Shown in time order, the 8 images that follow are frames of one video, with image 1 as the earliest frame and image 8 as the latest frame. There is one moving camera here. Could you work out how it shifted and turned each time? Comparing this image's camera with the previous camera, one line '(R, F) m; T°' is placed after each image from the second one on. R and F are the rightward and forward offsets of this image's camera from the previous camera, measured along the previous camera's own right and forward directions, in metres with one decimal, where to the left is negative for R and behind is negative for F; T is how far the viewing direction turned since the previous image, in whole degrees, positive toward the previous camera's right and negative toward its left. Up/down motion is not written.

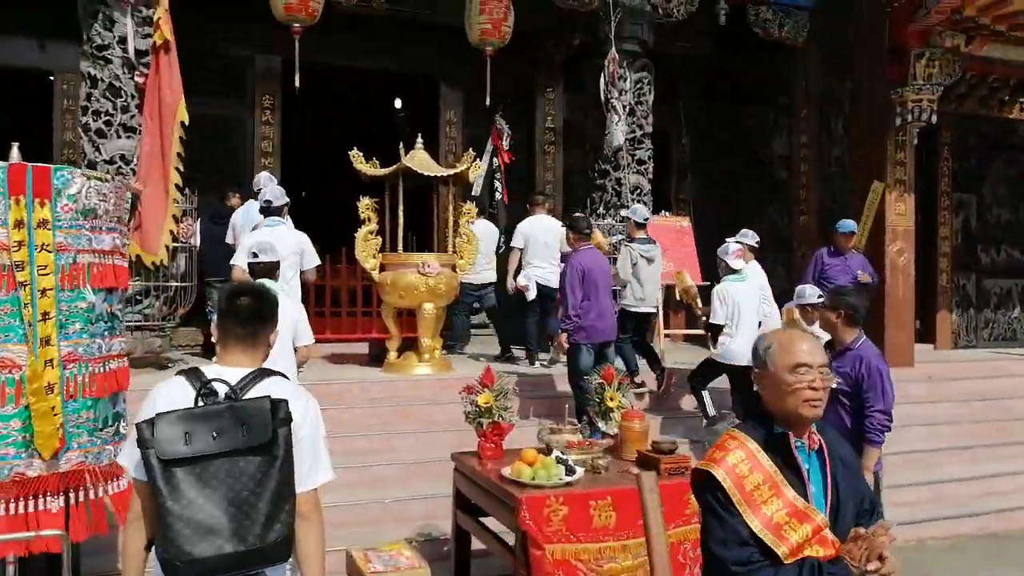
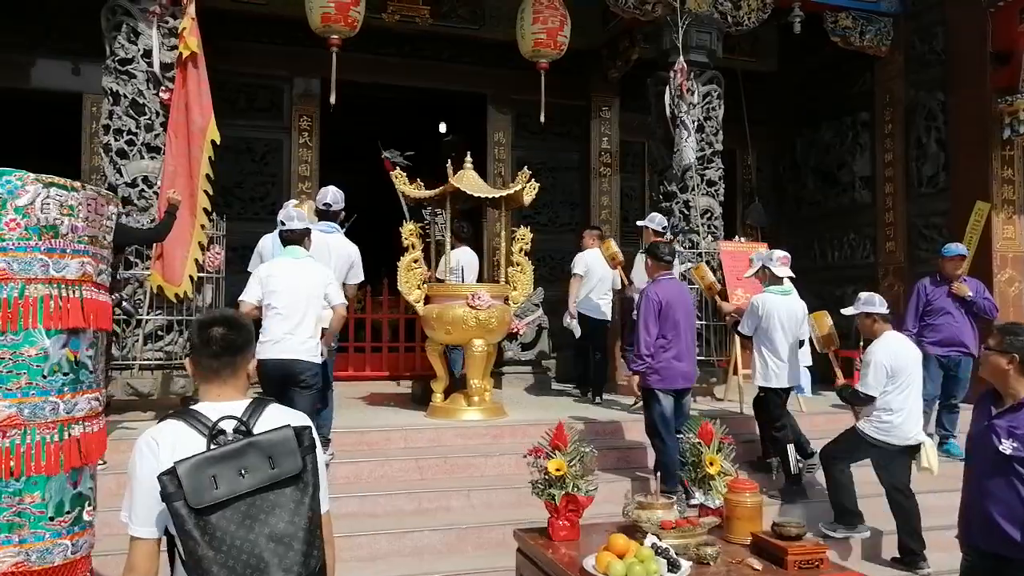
(-0.1, +0.7) m; -3°
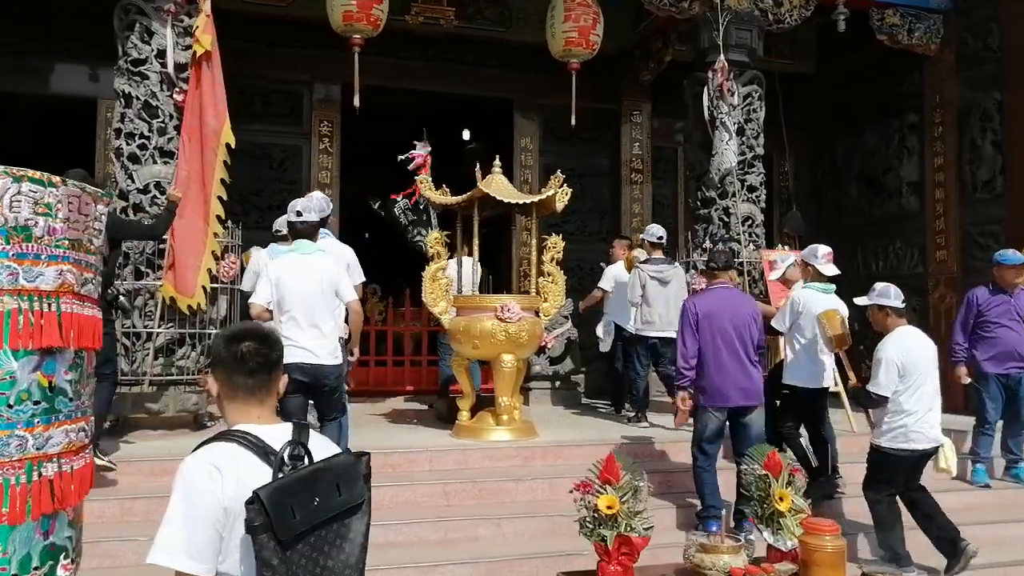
(-0.1, +0.3) m; -1°
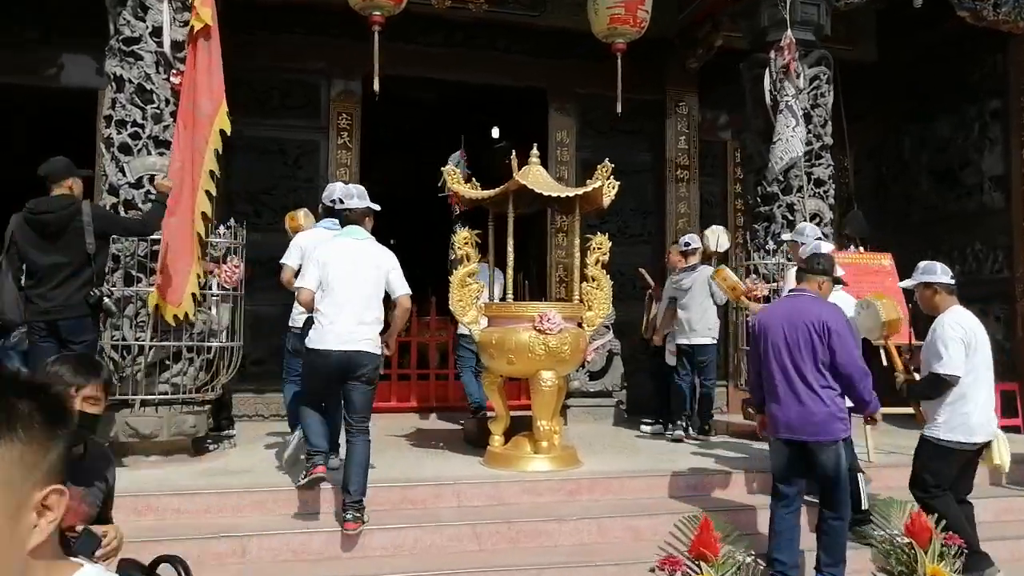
(-0.1, +0.7) m; -2°
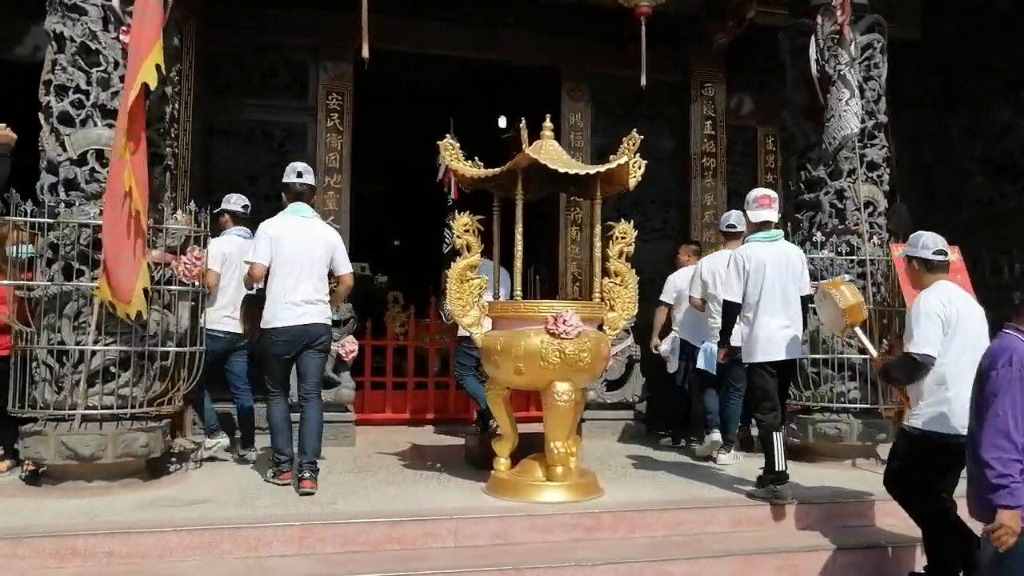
(0.0, +0.7) m; -1°
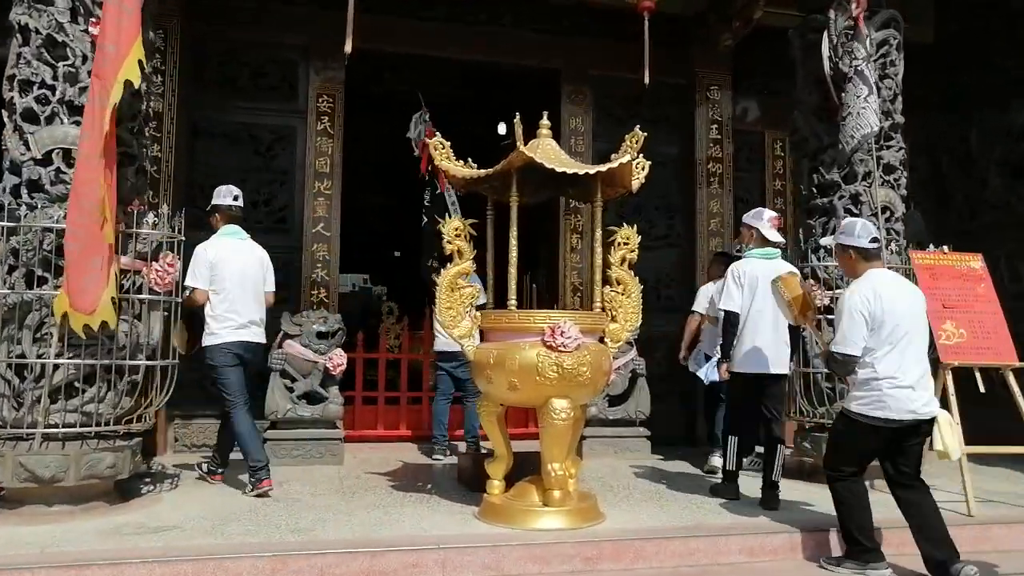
(0.0, +0.3) m; 0°
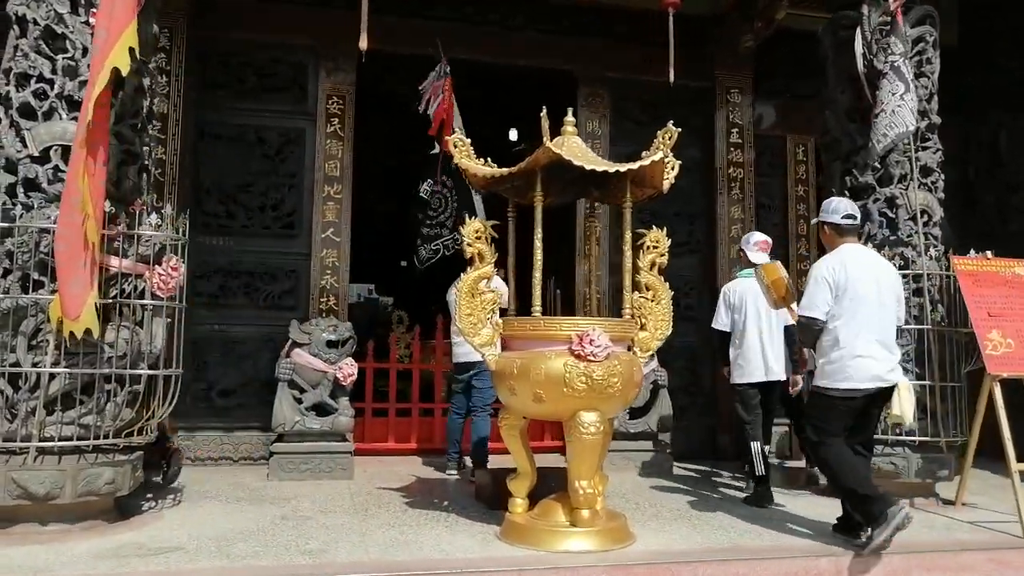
(-0.1, +0.2) m; 0°
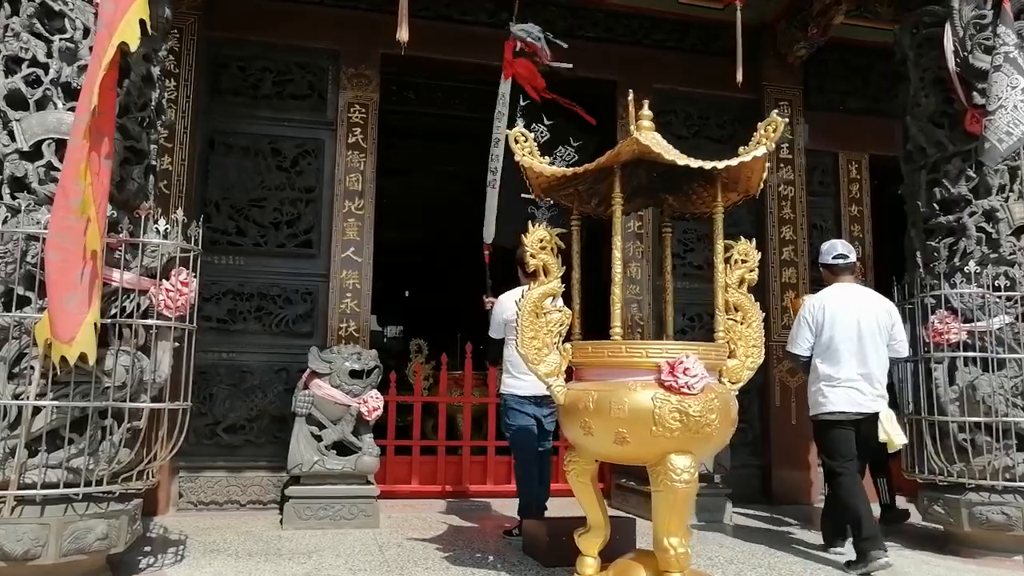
(-0.3, +0.5) m; 0°
